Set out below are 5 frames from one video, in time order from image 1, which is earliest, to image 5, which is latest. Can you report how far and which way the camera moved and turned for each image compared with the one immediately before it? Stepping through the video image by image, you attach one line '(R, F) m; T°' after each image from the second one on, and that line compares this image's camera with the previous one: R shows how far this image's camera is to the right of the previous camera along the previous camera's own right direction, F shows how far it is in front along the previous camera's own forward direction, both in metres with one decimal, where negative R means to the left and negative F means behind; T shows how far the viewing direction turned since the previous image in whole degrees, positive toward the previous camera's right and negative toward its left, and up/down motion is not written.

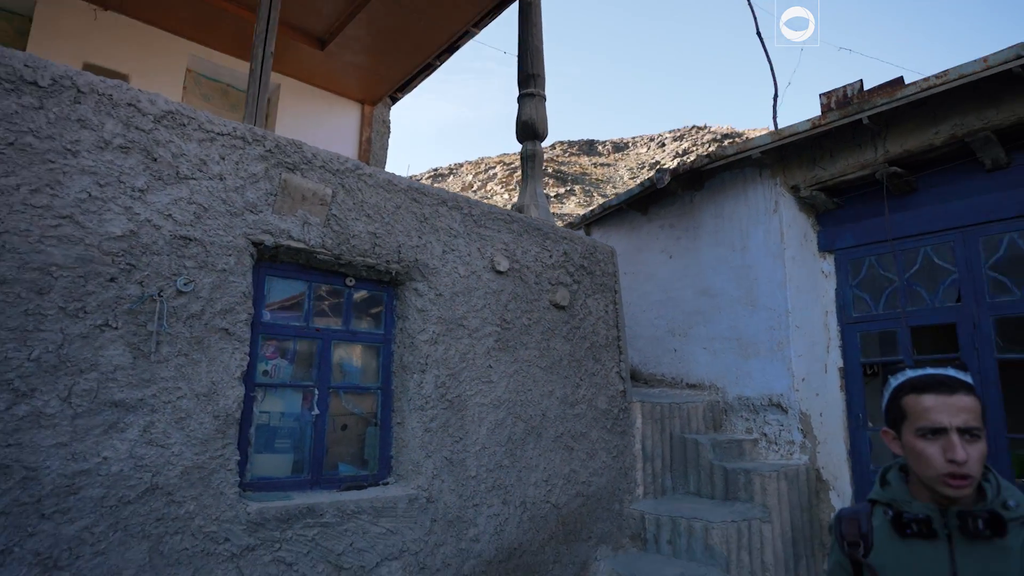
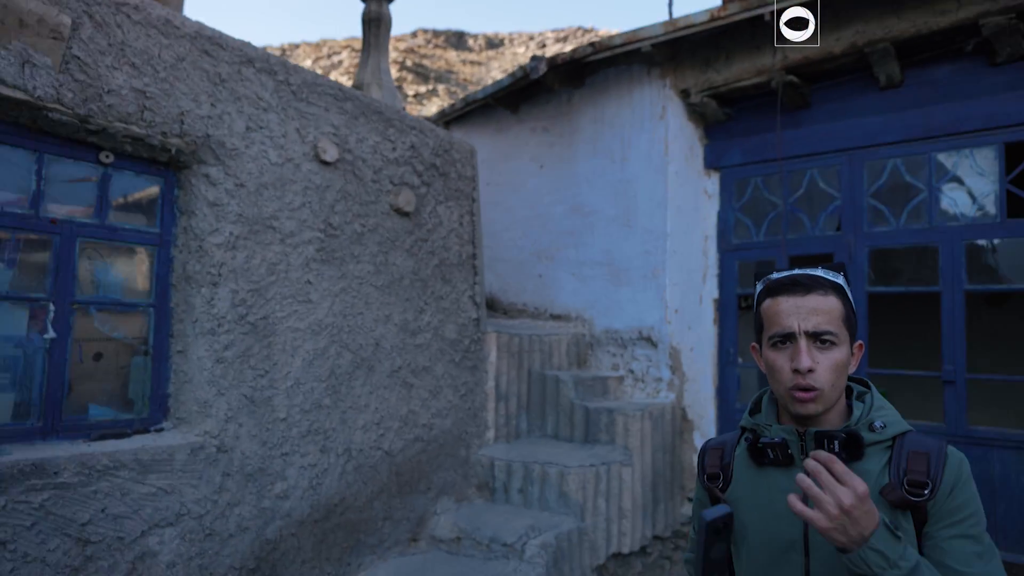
(+0.2, +0.8) m; +11°
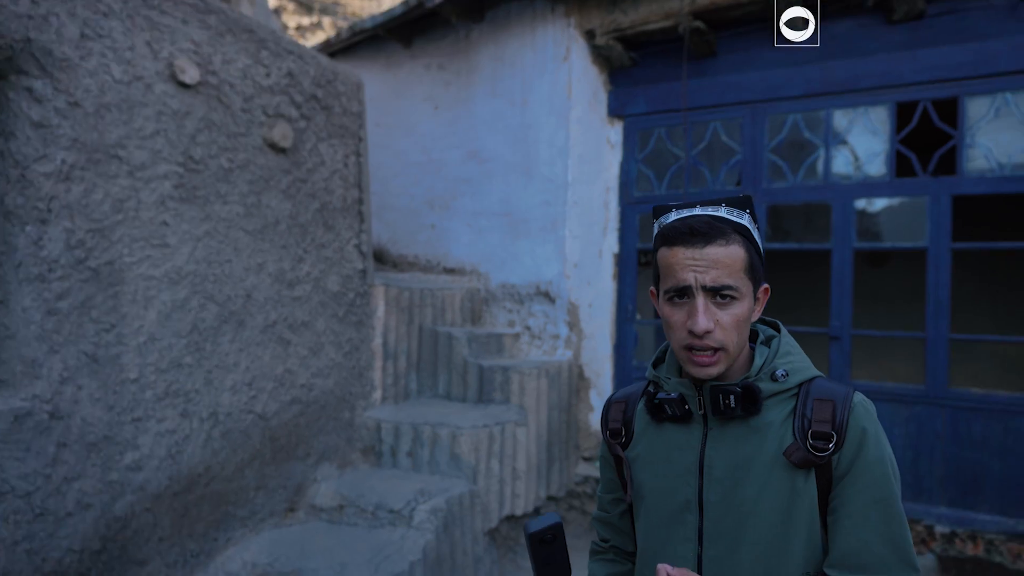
(0.0, +0.3) m; +9°
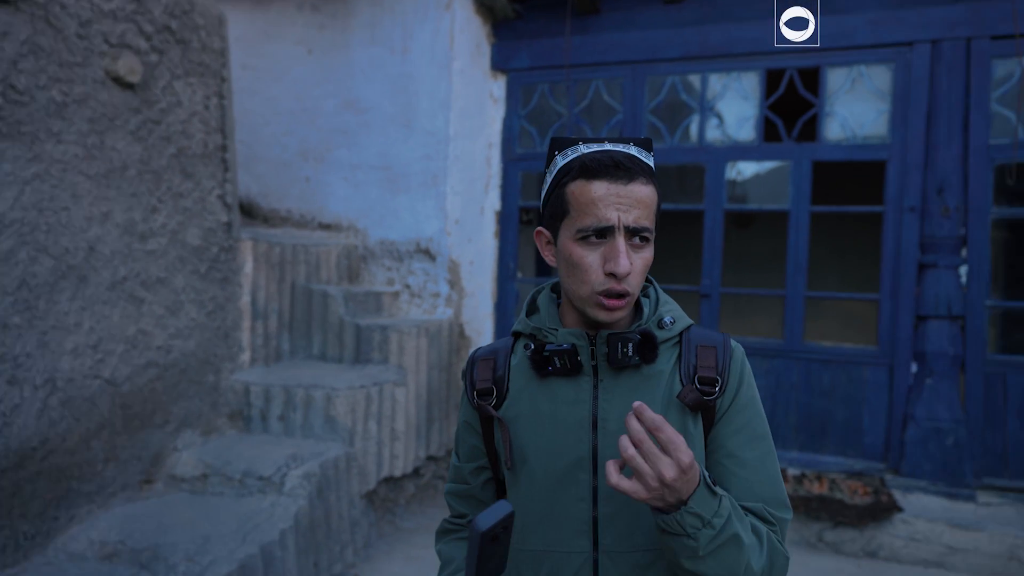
(0.0, +0.1) m; +10°
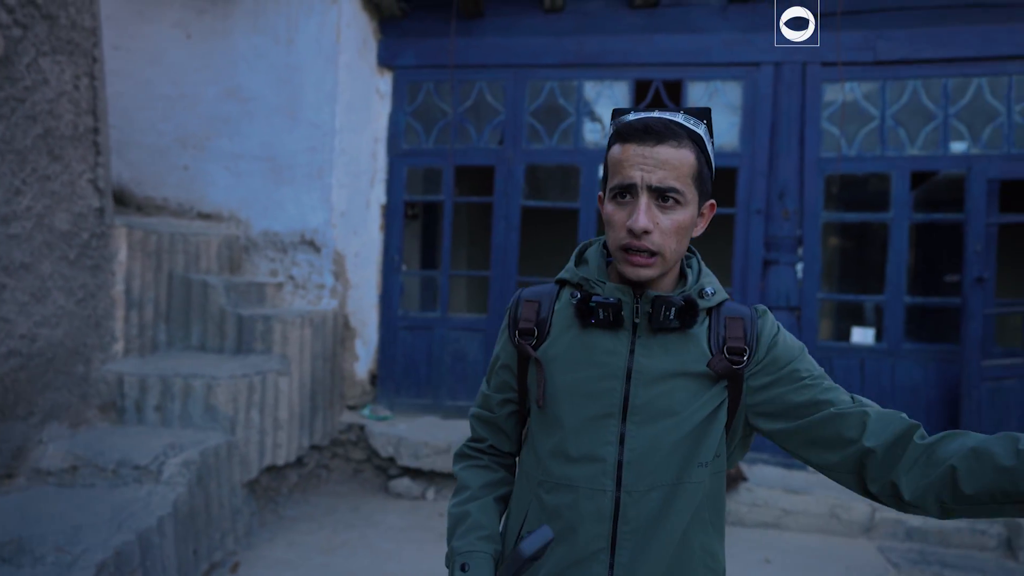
(0.0, -0.2) m; +9°
